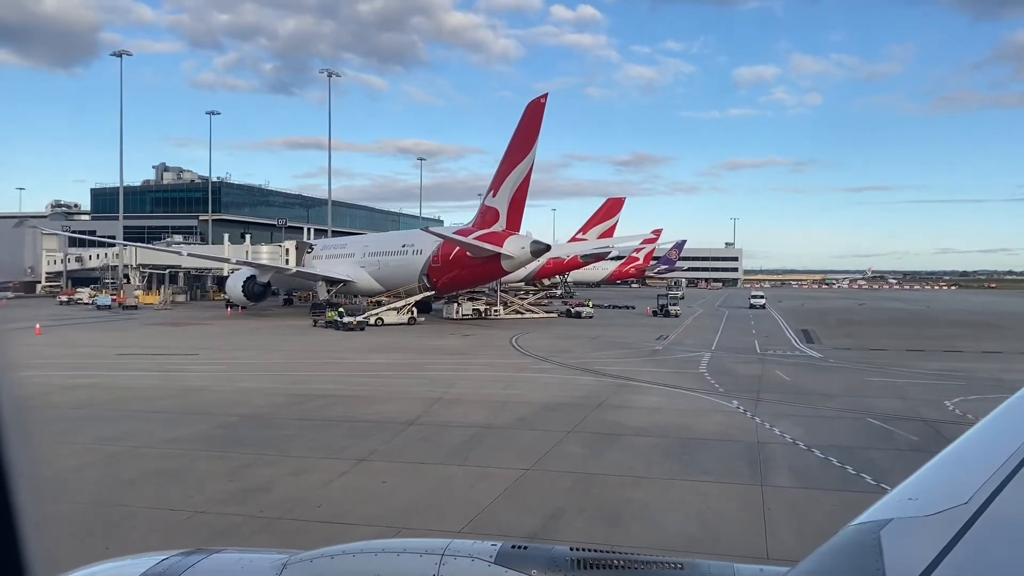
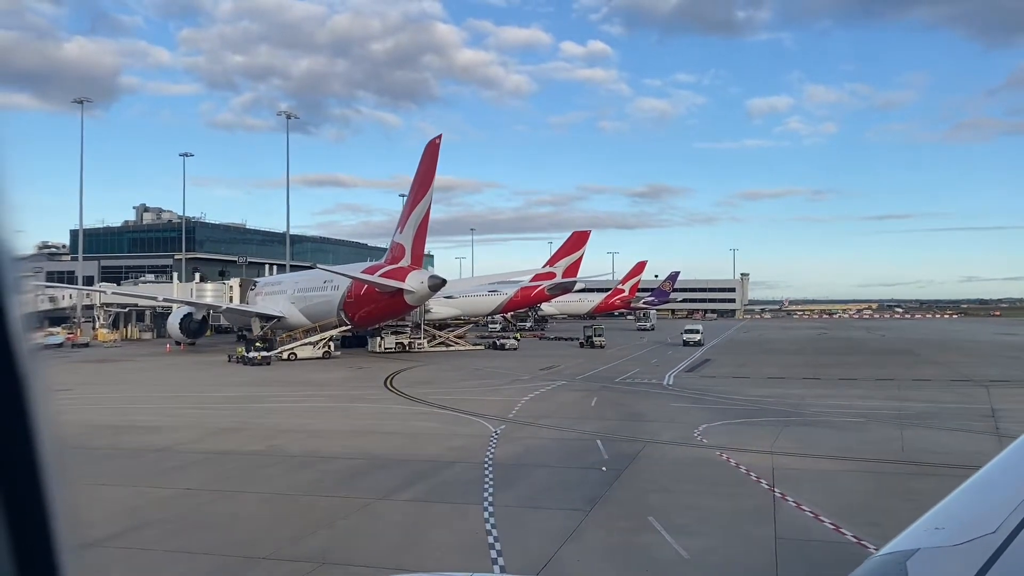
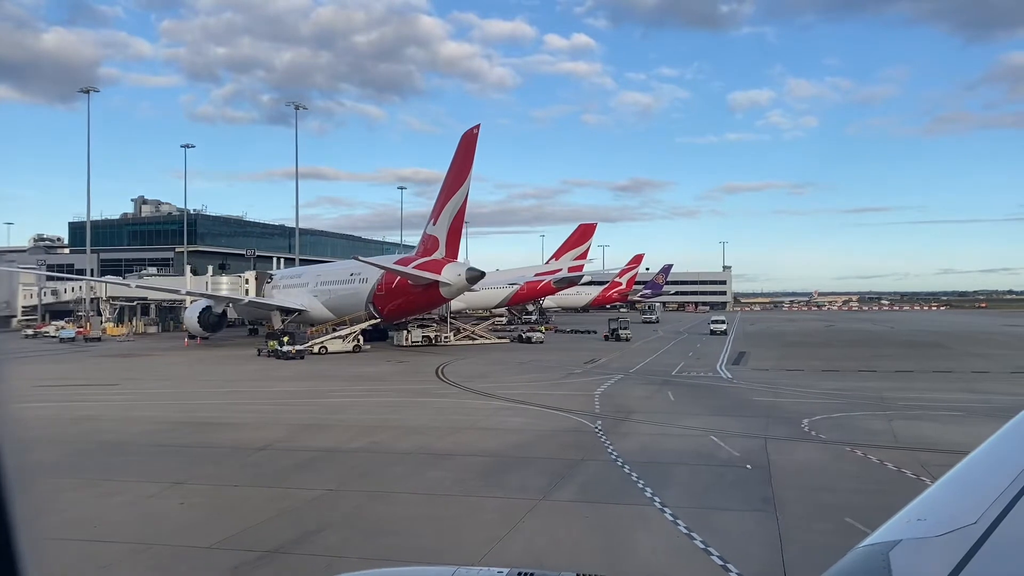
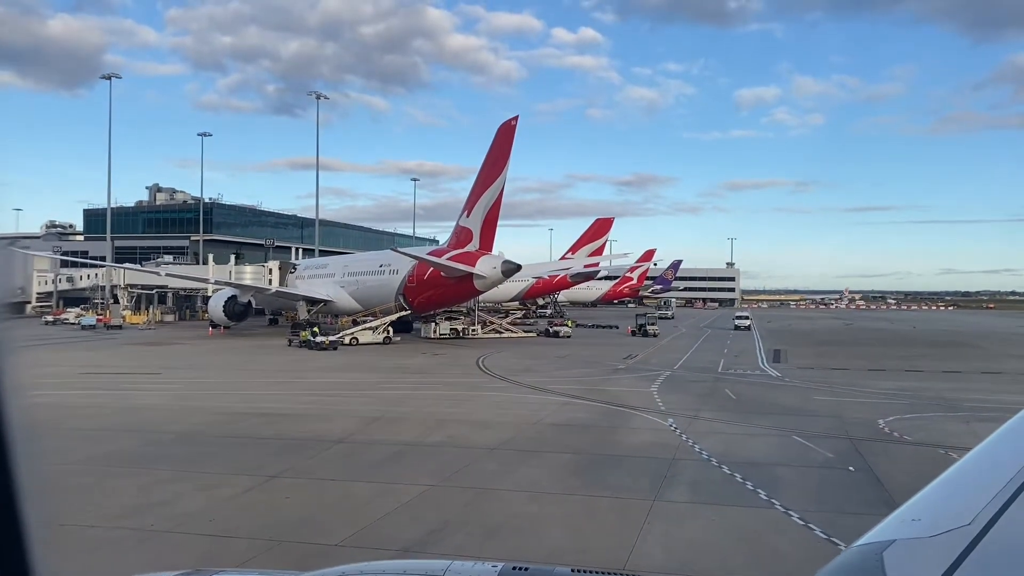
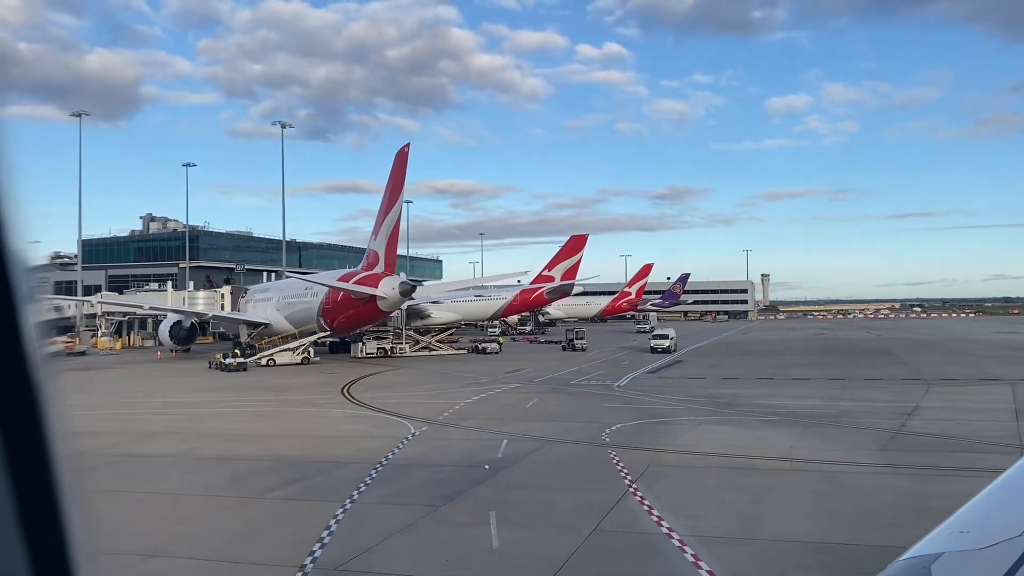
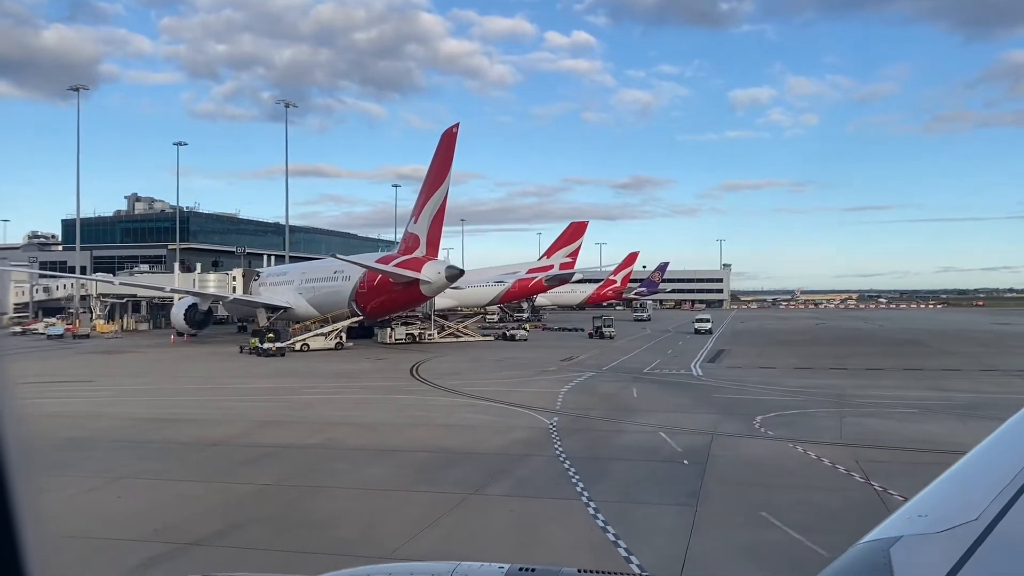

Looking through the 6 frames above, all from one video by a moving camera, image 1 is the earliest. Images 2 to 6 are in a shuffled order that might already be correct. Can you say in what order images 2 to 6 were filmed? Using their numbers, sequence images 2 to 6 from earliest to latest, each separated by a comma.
4, 3, 6, 2, 5
